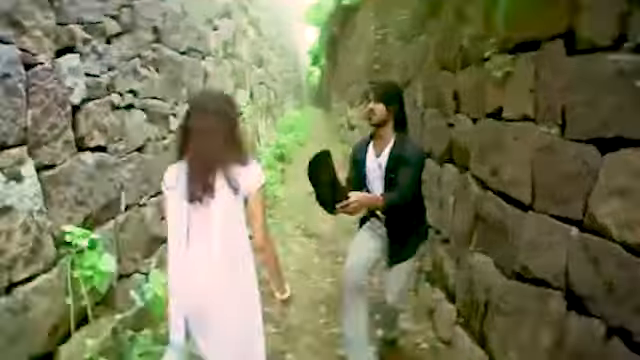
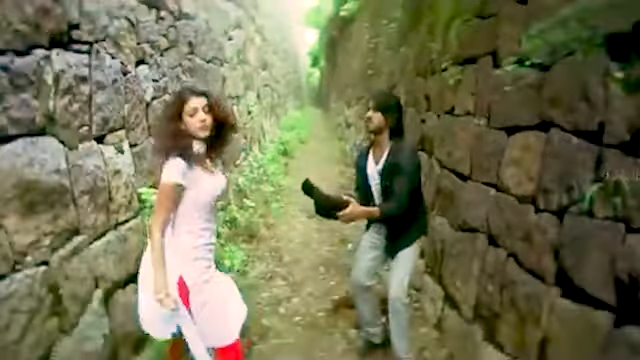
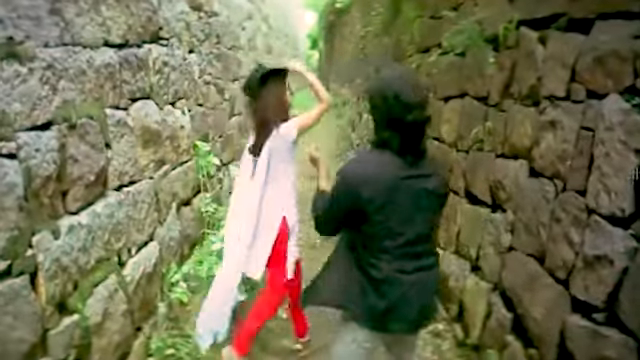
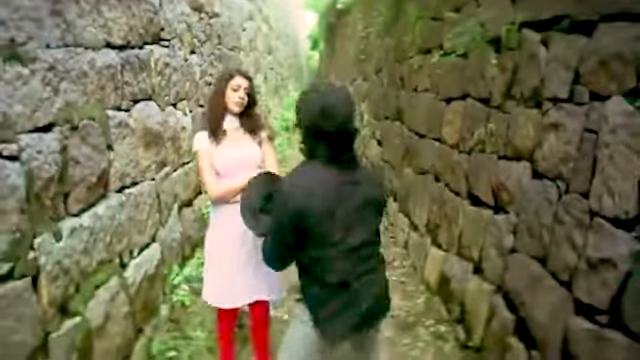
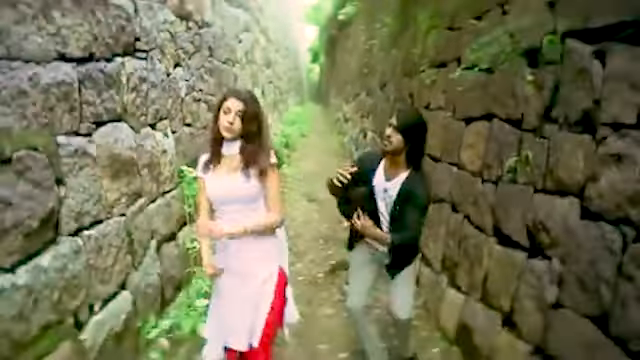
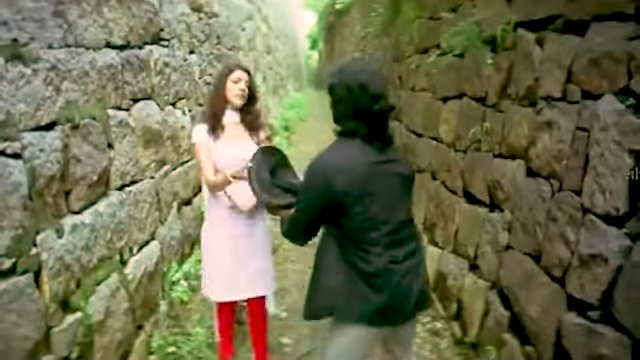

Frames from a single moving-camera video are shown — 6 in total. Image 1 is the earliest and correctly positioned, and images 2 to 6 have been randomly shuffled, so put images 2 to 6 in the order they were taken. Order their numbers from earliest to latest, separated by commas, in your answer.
2, 5, 4, 6, 3
